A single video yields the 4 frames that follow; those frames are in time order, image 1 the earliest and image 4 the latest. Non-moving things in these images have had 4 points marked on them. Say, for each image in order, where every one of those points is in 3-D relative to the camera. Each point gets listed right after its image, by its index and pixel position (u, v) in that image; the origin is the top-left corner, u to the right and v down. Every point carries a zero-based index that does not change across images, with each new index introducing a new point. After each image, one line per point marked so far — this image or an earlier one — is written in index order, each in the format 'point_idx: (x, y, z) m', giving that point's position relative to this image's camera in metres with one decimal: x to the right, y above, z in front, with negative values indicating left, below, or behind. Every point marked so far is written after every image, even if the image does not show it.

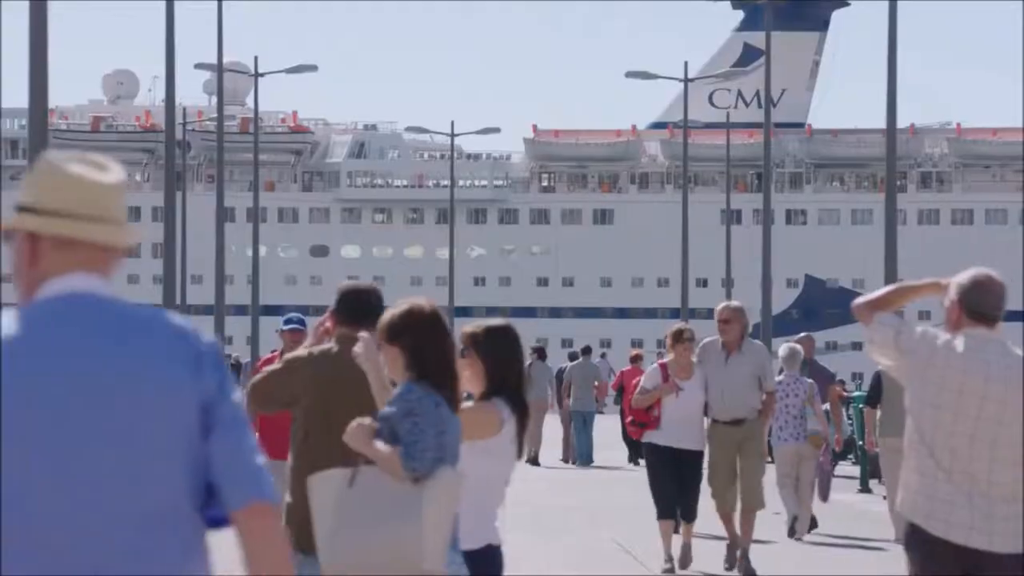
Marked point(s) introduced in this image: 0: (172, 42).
0: (-3.1, +2.3, +15.7) m
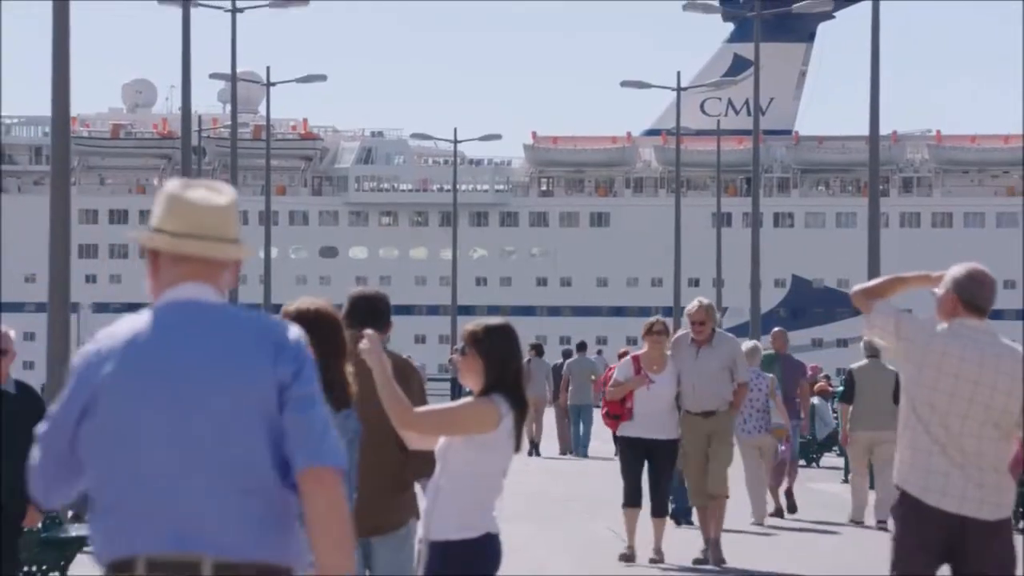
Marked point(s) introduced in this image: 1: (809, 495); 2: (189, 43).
0: (-3.1, +2.3, +16.3) m
1: (+2.7, -1.9, +15.4) m
2: (-3.0, +2.3, +16.2) m
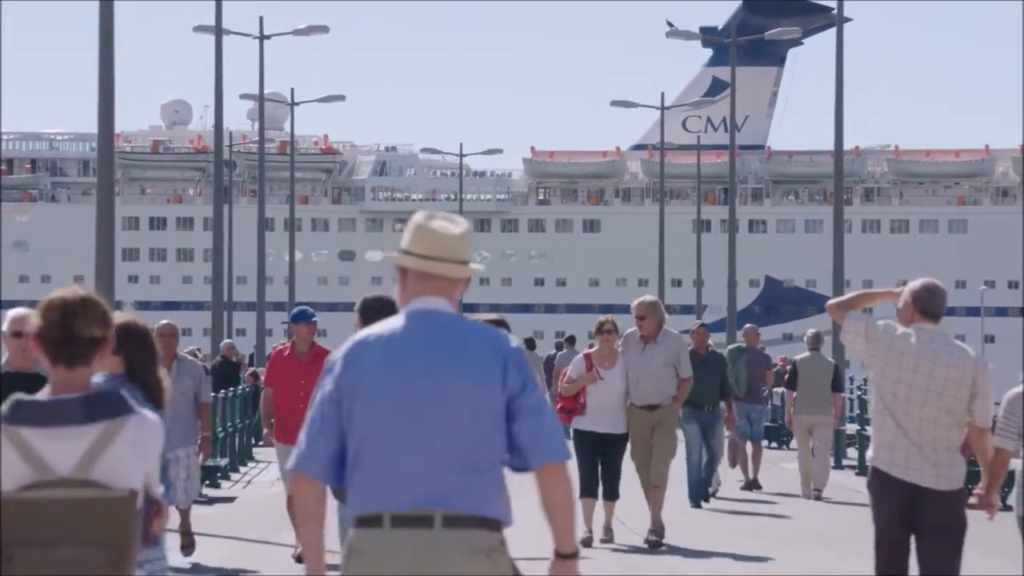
0: (-3.1, +2.3, +17.7) m
1: (+2.7, -1.9, +16.7) m
2: (-3.0, +2.3, +17.6) m
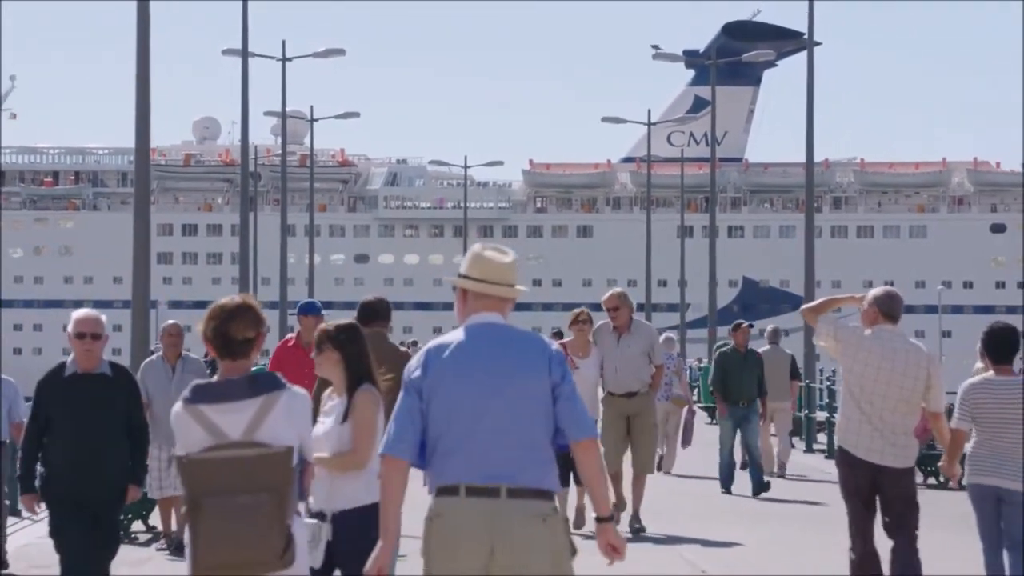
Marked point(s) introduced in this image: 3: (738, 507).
0: (-3.1, +2.3, +19.0) m
1: (+2.7, -1.9, +18.0) m
2: (-3.0, +2.3, +18.9) m
3: (+2.0, -1.9, +15.1) m
